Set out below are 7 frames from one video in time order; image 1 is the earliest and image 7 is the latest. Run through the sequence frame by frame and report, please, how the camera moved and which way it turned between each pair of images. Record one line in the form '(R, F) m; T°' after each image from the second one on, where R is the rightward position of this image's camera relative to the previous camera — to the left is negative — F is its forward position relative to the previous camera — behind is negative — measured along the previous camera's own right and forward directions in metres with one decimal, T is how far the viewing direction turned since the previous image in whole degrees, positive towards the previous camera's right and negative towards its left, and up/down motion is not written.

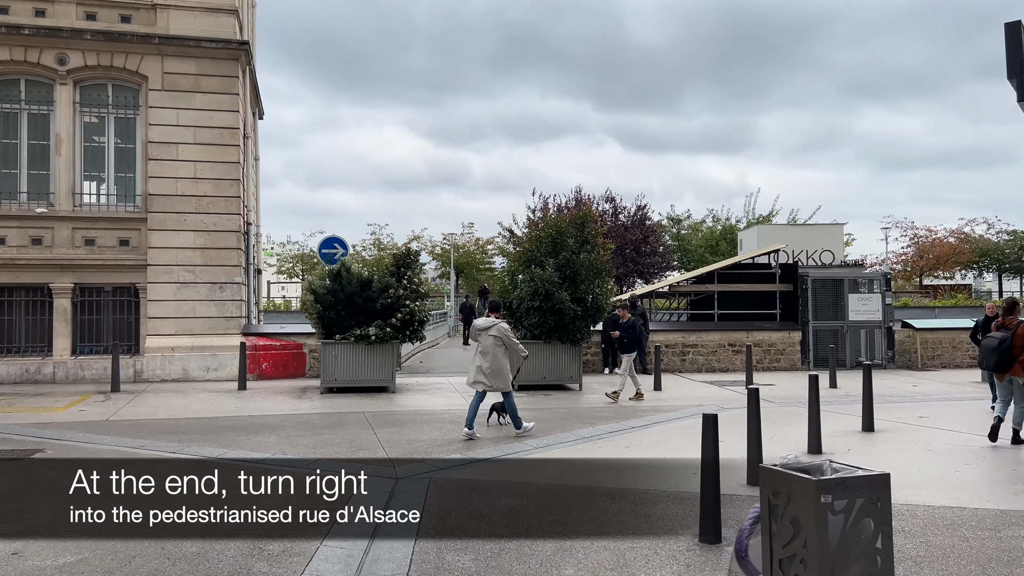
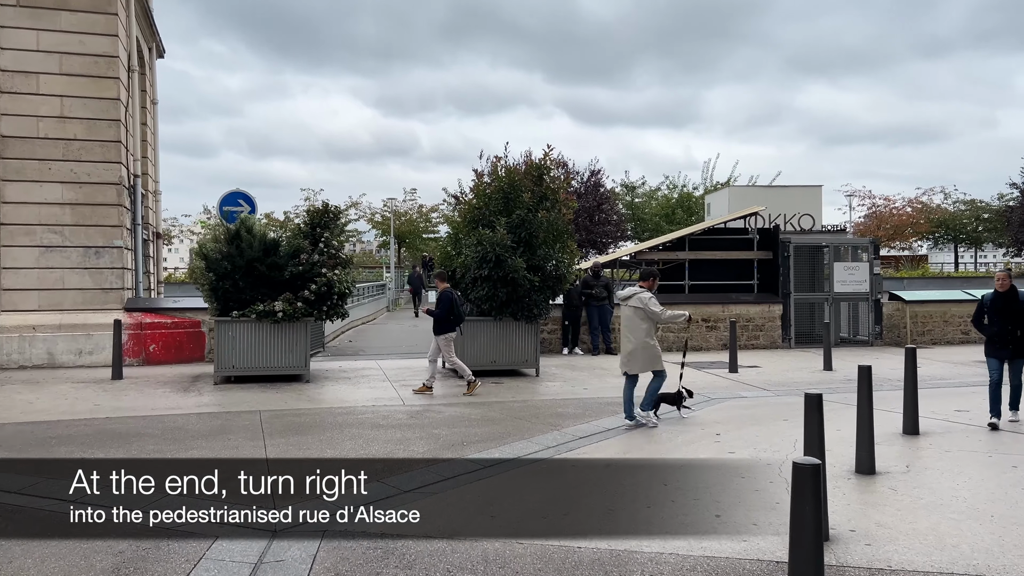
(+0.1, +2.4) m; +4°
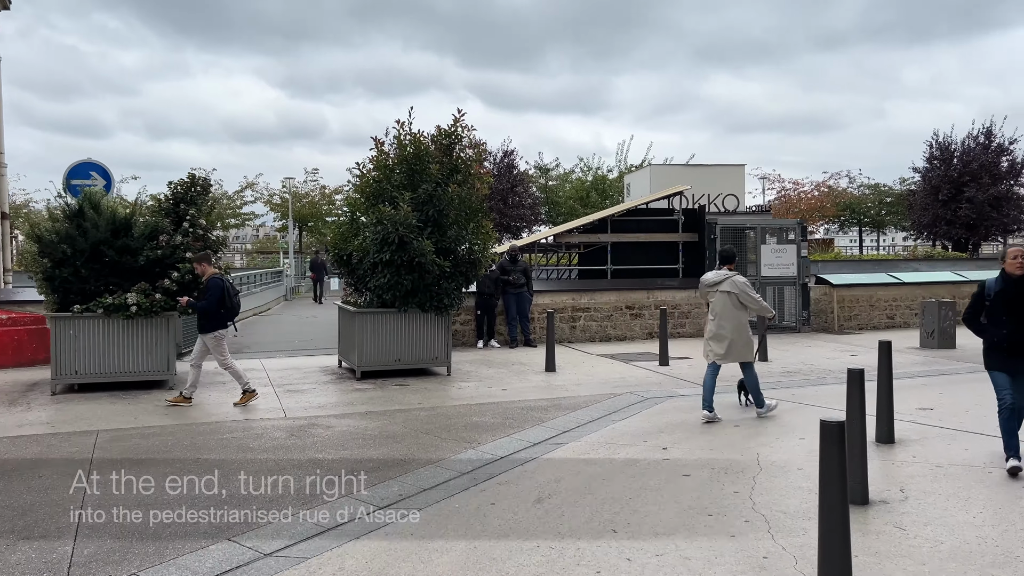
(+0.1, +1.4) m; +6°
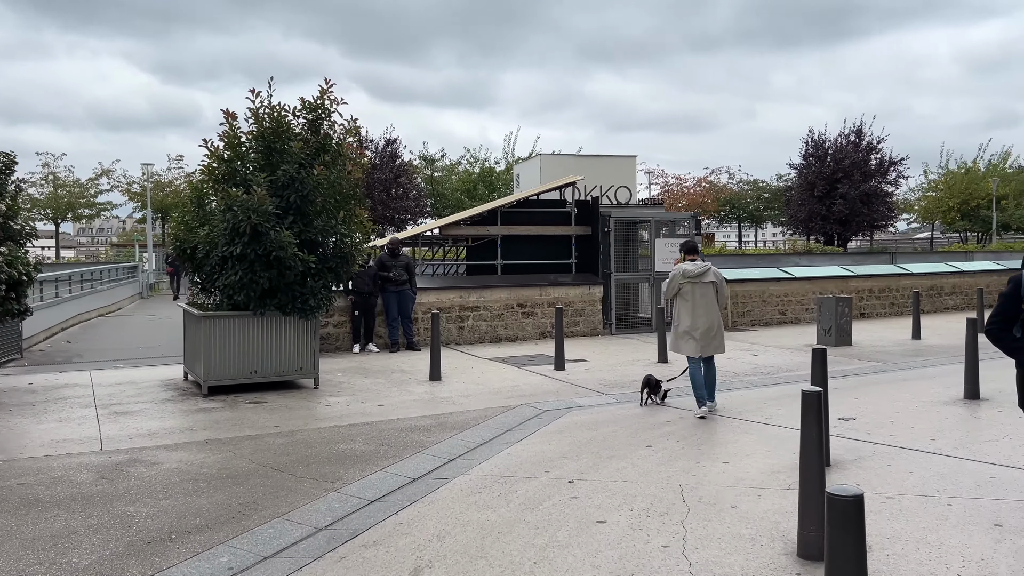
(+0.1, +1.2) m; +8°
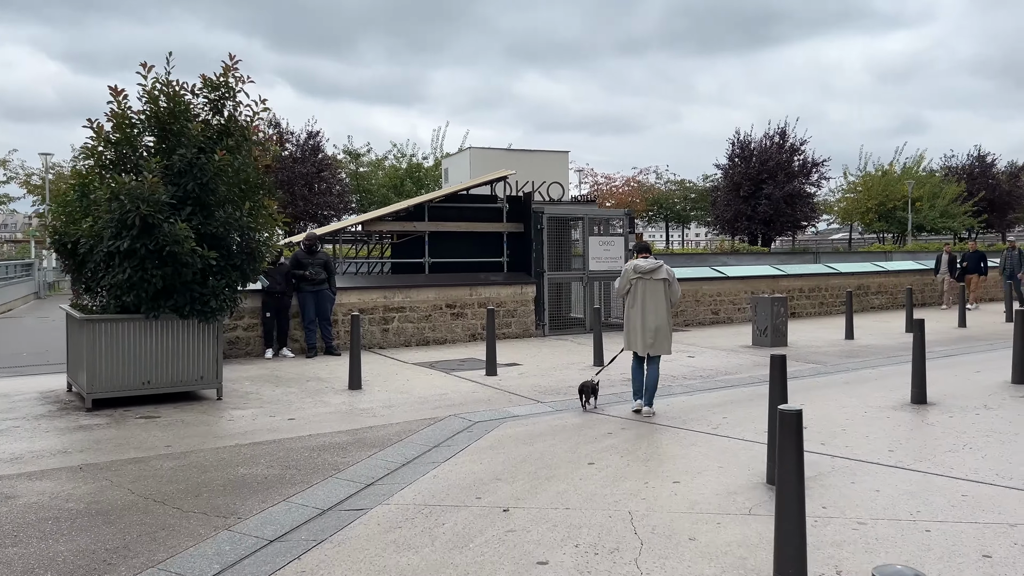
(0.0, +0.7) m; +5°
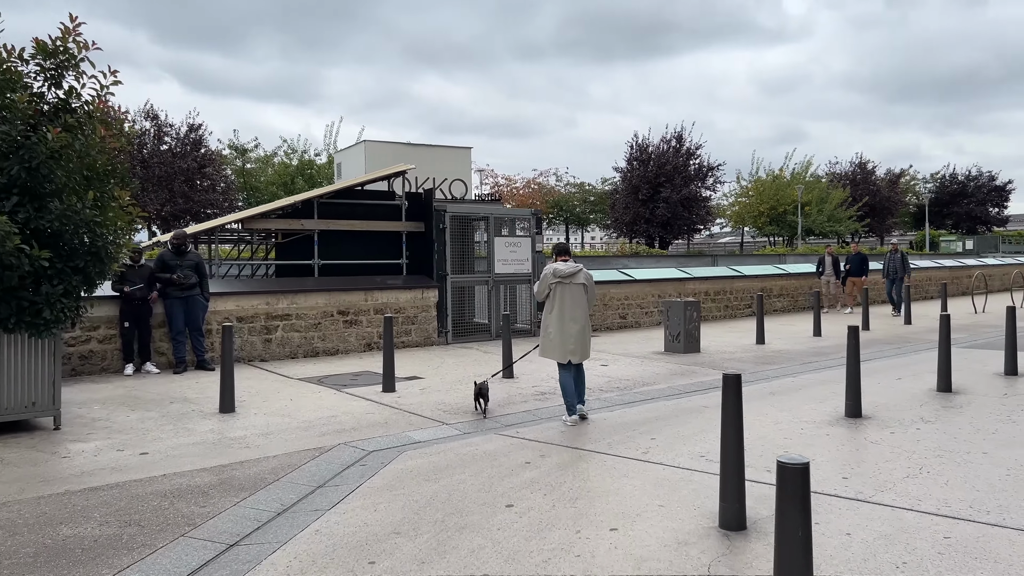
(0.0, +0.9) m; +7°
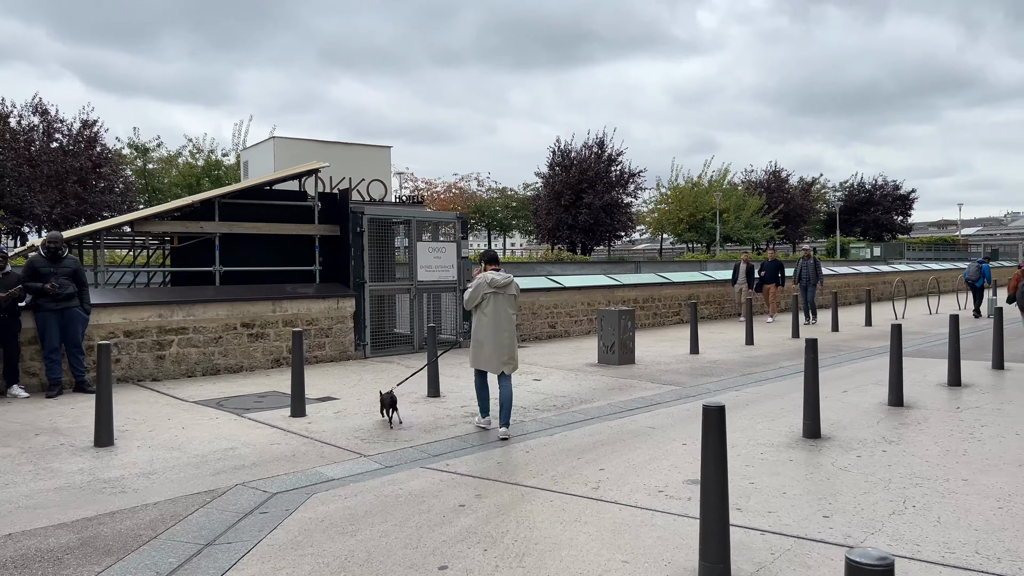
(-0.1, +0.8) m; +6°
